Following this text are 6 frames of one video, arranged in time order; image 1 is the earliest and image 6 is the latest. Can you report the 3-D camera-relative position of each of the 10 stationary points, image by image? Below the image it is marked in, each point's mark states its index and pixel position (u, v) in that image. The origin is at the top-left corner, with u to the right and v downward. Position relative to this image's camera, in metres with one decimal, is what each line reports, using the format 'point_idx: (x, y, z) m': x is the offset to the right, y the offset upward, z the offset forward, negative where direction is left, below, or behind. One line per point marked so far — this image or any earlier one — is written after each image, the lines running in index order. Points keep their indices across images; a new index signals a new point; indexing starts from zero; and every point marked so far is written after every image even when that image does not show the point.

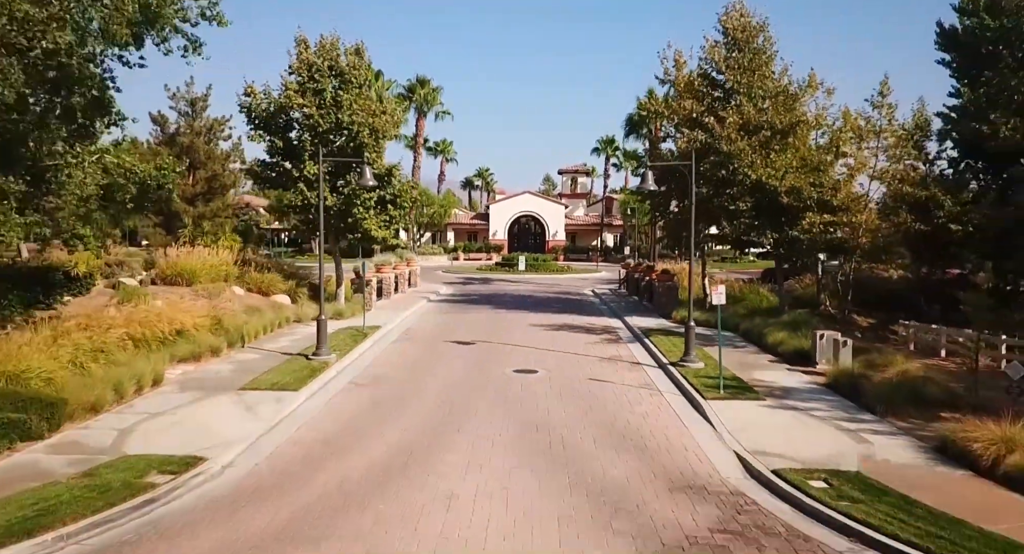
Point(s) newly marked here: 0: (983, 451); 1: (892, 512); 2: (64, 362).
0: (+6.4, -2.3, +10.5) m
1: (+4.3, -2.7, +8.9) m
2: (-8.0, -1.5, +13.9) m
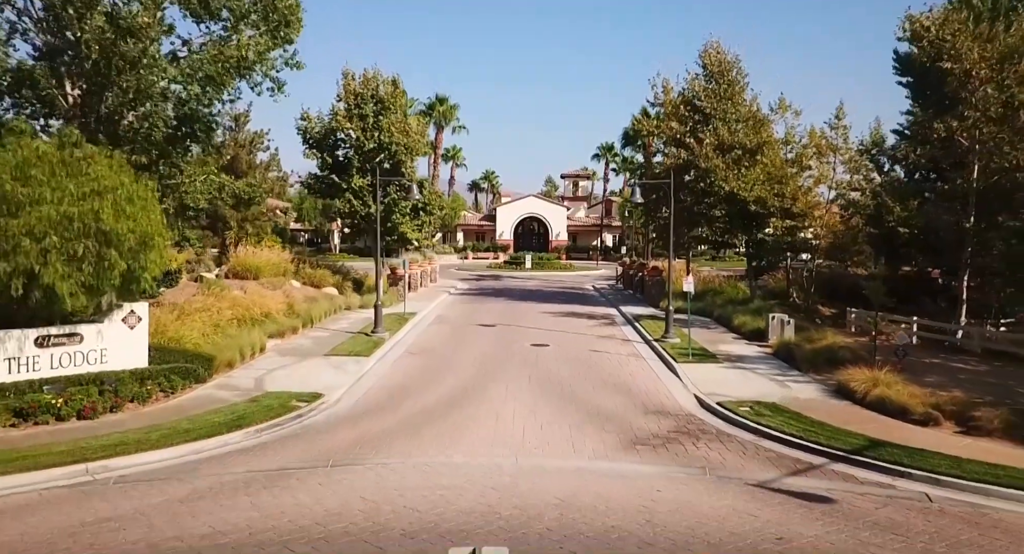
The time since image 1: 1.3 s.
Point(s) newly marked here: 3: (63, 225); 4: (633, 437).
0: (+6.9, -2.2, +15.2) m
1: (+4.8, -2.5, +13.7) m
2: (-7.5, -1.3, +18.7) m
3: (-7.7, +0.9, +13.3) m
4: (+2.0, -2.7, +13.0) m
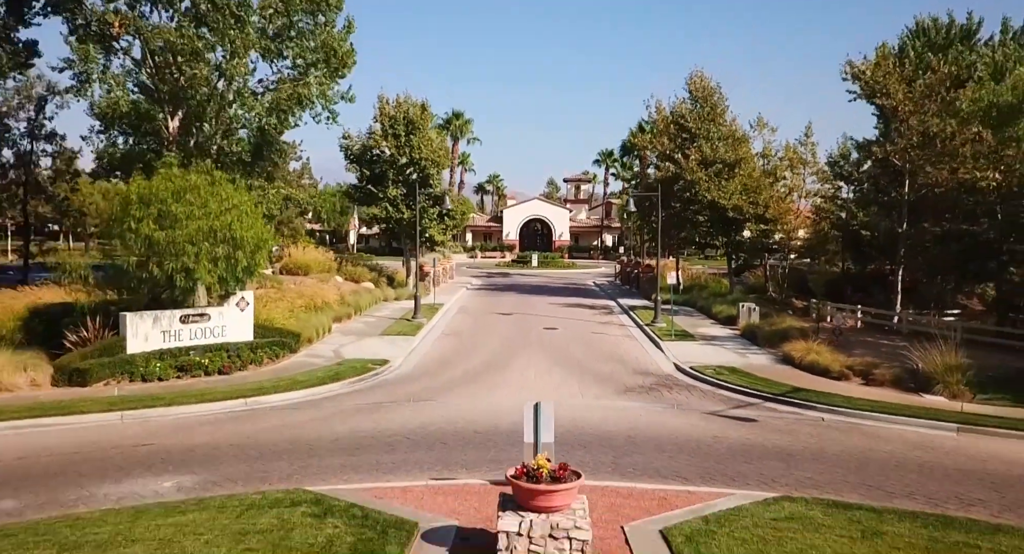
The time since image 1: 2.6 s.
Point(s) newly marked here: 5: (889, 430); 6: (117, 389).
0: (+7.4, -2.0, +20.1) m
1: (+5.4, -2.4, +18.5) m
2: (-6.9, -1.2, +23.5) m
3: (-7.1, +1.0, +18.2) m
4: (+2.6, -2.5, +17.8) m
5: (+6.9, -2.8, +14.2) m
6: (-8.4, -2.4, +16.3) m
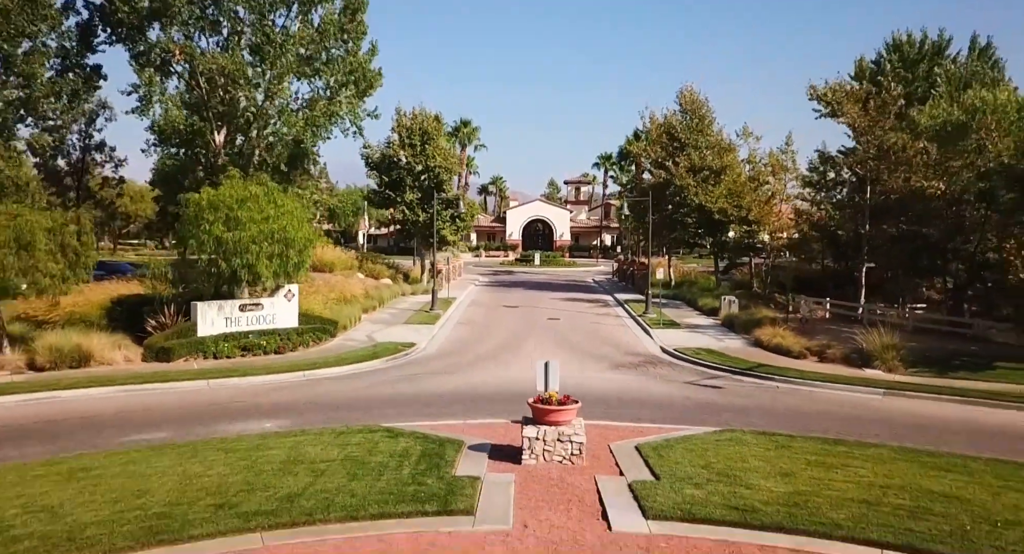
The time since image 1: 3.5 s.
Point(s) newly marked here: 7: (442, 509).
0: (+7.7, -1.9, +23.4) m
1: (+5.7, -2.2, +21.8) m
2: (-6.6, -1.0, +26.9) m
3: (-6.9, +1.2, +21.5) m
4: (+2.9, -2.4, +21.1) m
5: (+7.2, -2.7, +17.5) m
6: (-8.1, -2.2, +19.7) m
7: (-0.7, -2.4, +8.0) m
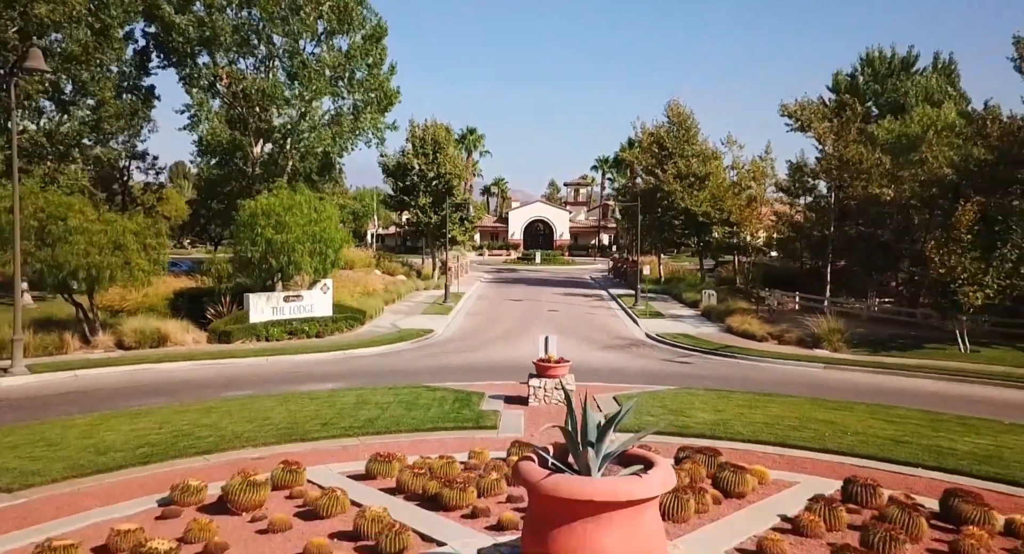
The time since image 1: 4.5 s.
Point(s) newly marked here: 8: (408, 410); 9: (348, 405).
0: (+7.9, -1.7, +27.2) m
1: (+5.8, -2.1, +25.6) m
2: (-6.5, -0.8, +30.6) m
3: (-6.7, +1.3, +25.3) m
4: (+3.0, -2.2, +24.9) m
5: (+7.4, -2.5, +21.3) m
6: (-7.9, -2.1, +23.5) m
7: (-0.5, -2.3, +11.8) m
8: (-1.7, -2.2, +12.9) m
9: (-2.9, -2.2, +13.4) m
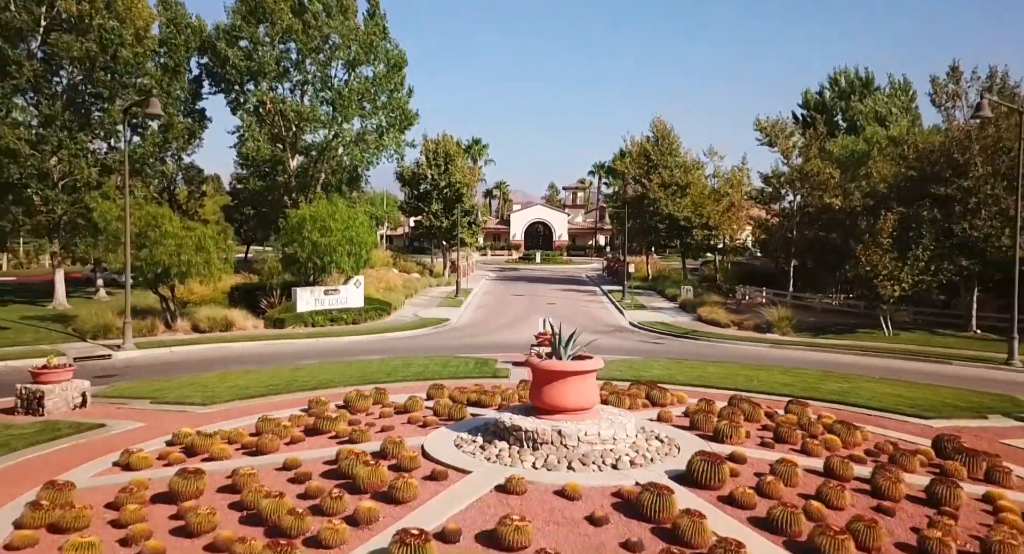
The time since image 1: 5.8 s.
0: (+8.0, -1.6, +32.1) m
1: (+6.0, -2.0, +30.5) m
2: (-6.3, -0.7, +35.6) m
3: (-6.5, +1.4, +30.2) m
4: (+3.2, -2.1, +29.8) m
5: (+7.5, -2.4, +26.2) m
6: (-7.8, -2.0, +28.4) m
7: (-0.4, -2.2, +16.7) m
8: (-1.6, -2.1, +17.8) m
9: (-2.7, -2.1, +18.4) m
